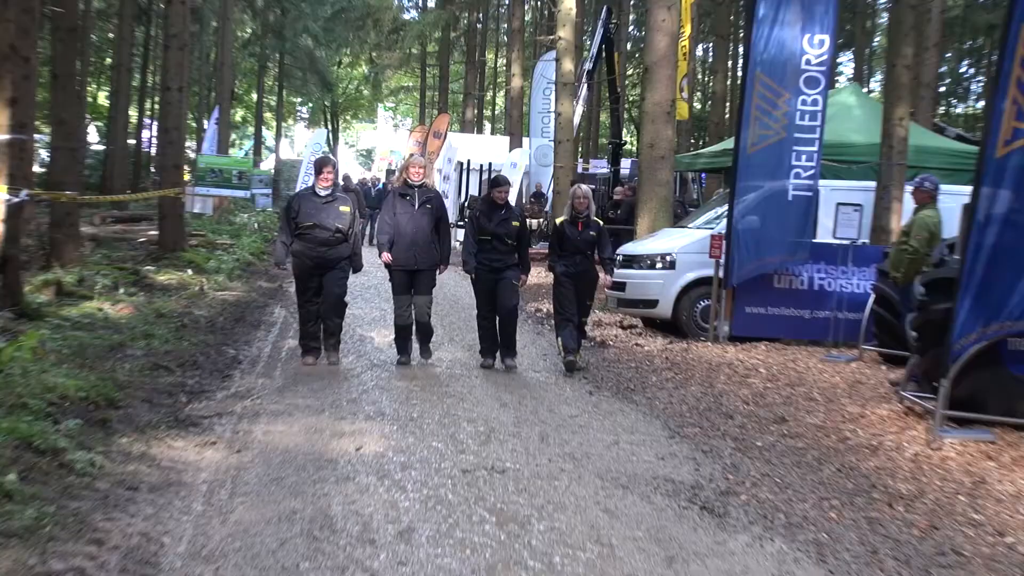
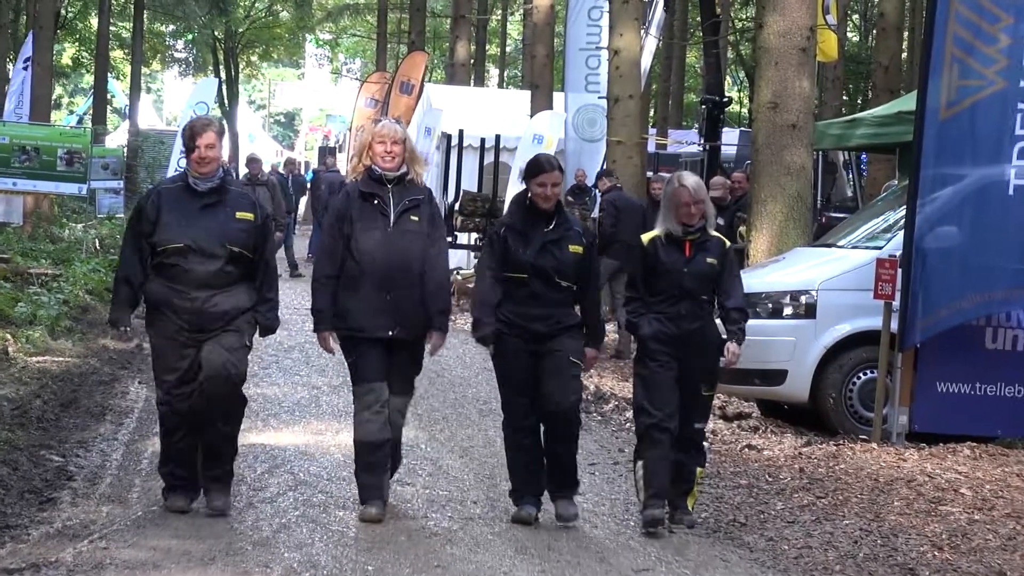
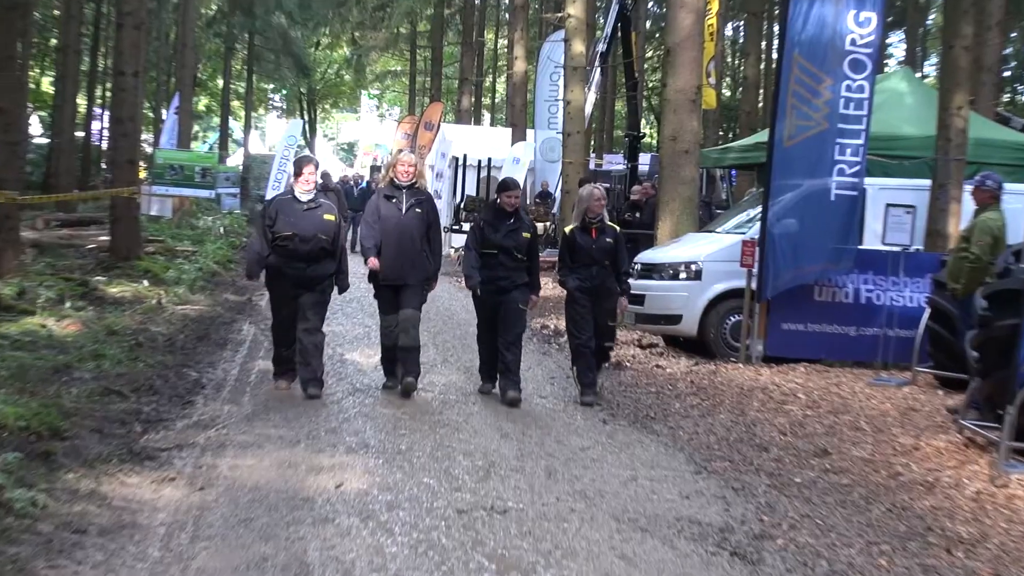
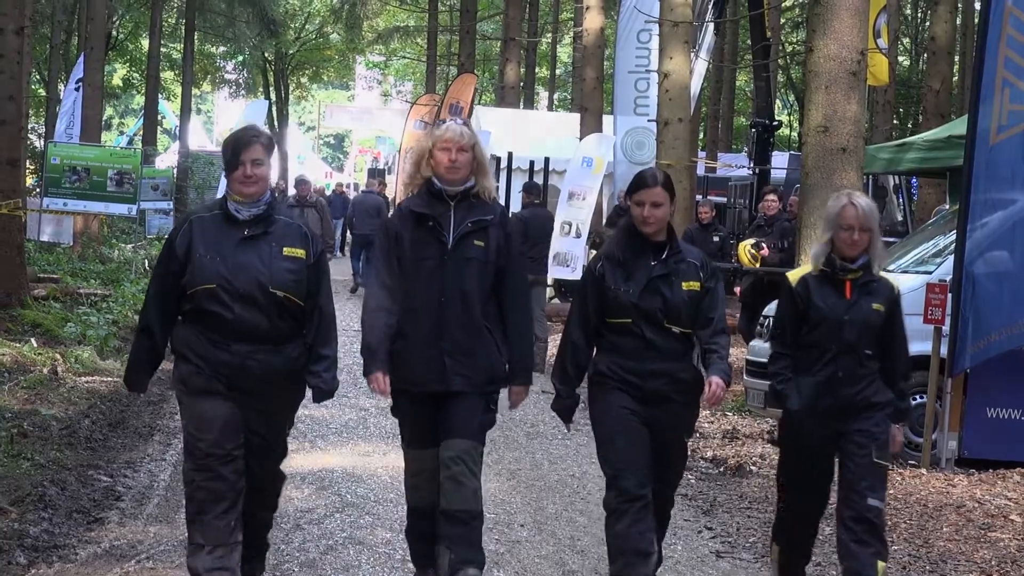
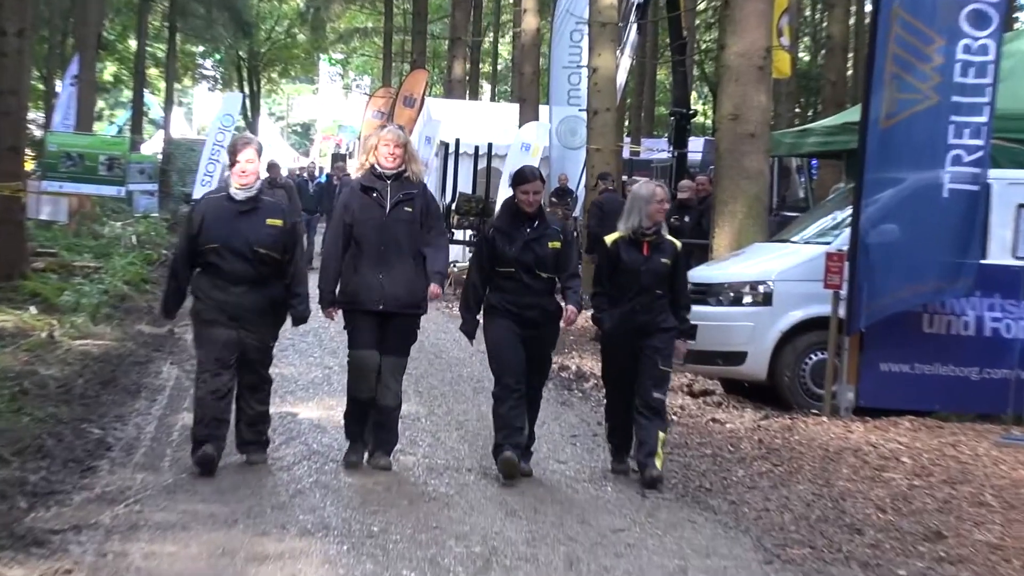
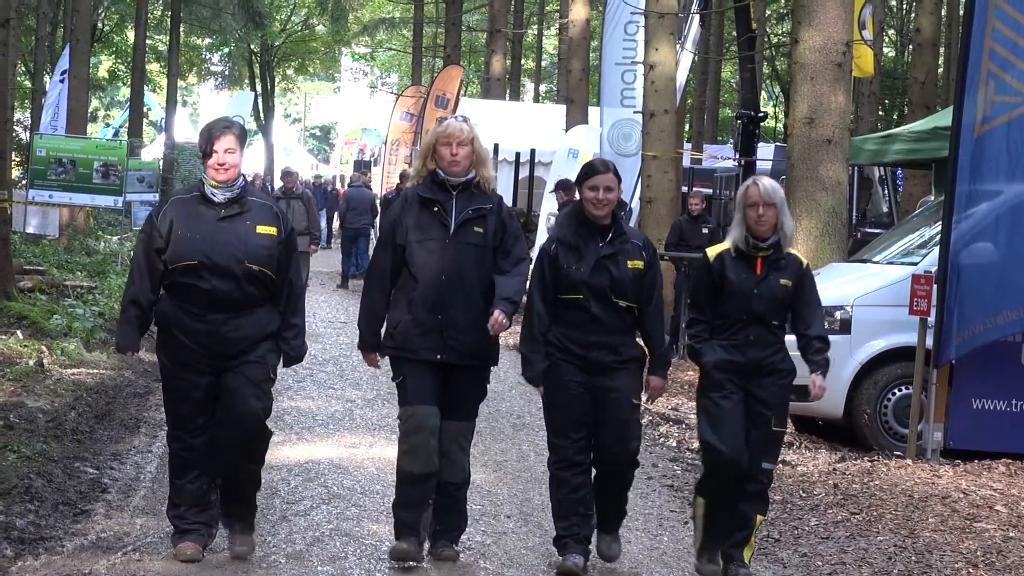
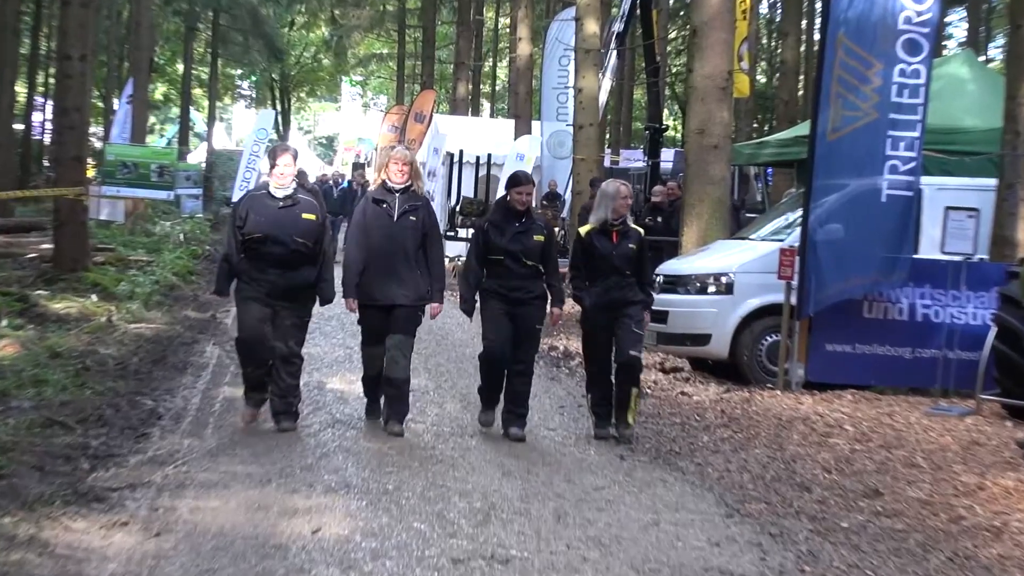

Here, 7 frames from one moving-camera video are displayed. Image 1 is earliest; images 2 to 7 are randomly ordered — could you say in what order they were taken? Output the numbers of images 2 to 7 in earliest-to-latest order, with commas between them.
3, 7, 5, 2, 6, 4
